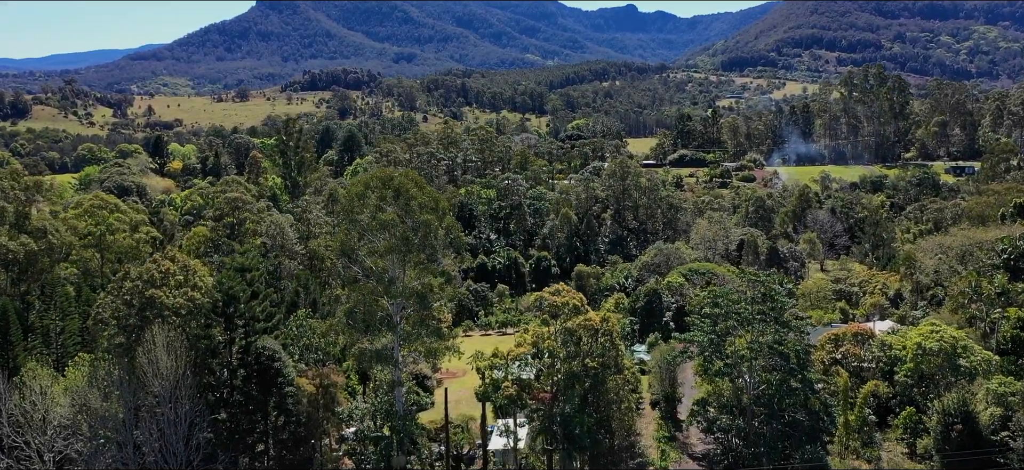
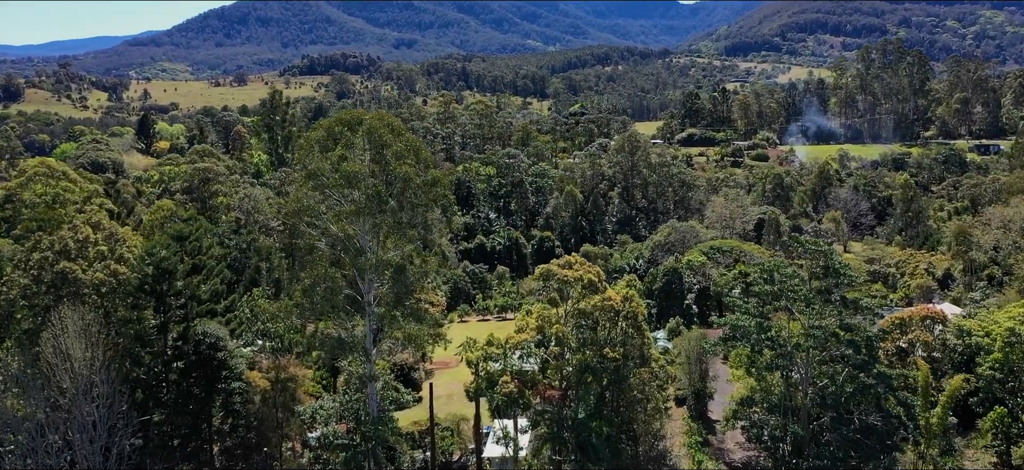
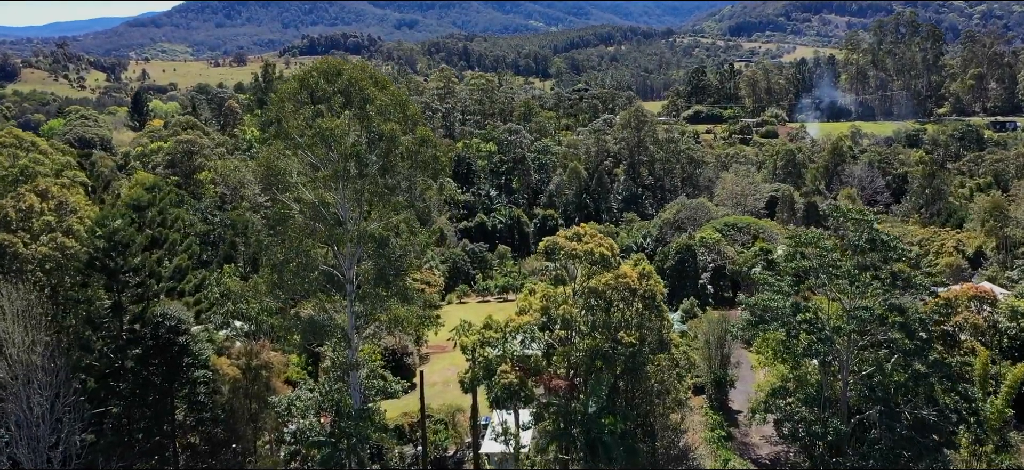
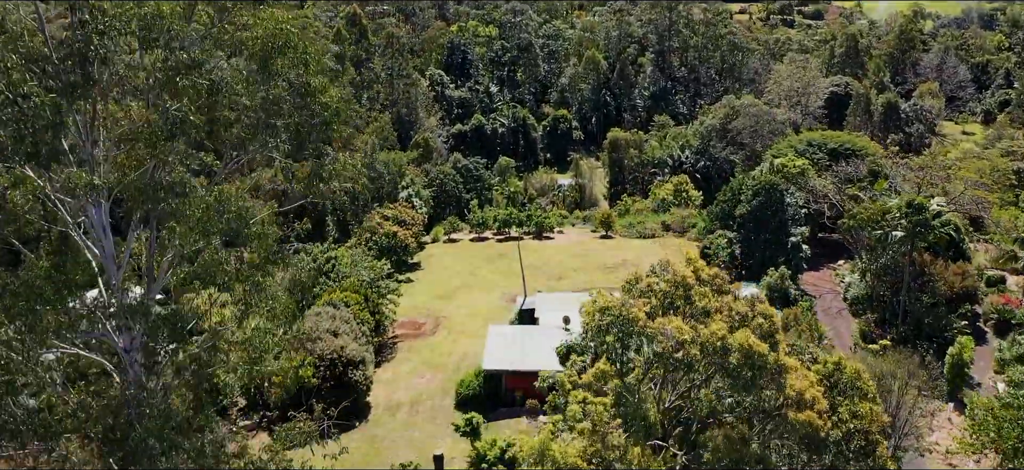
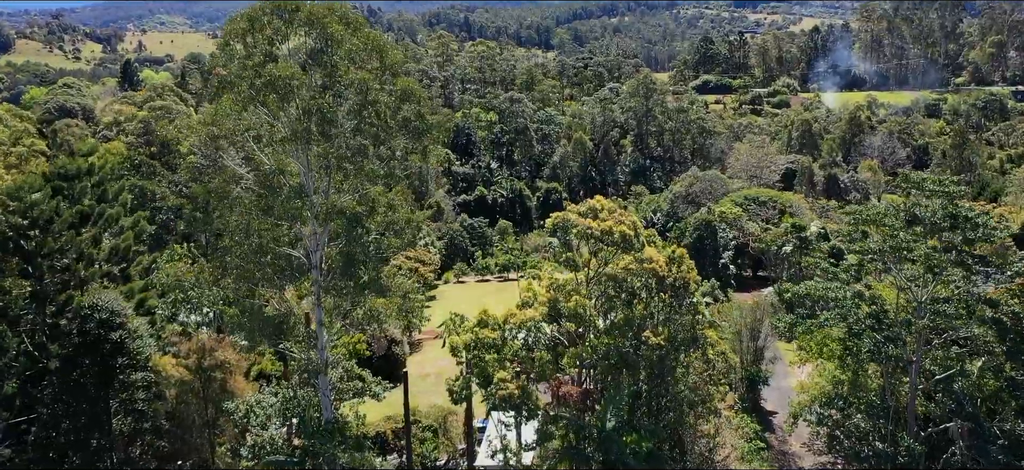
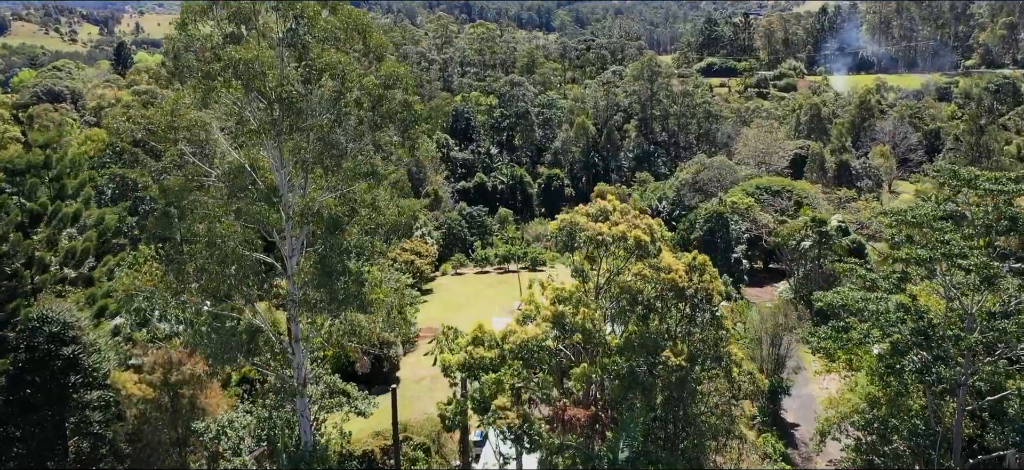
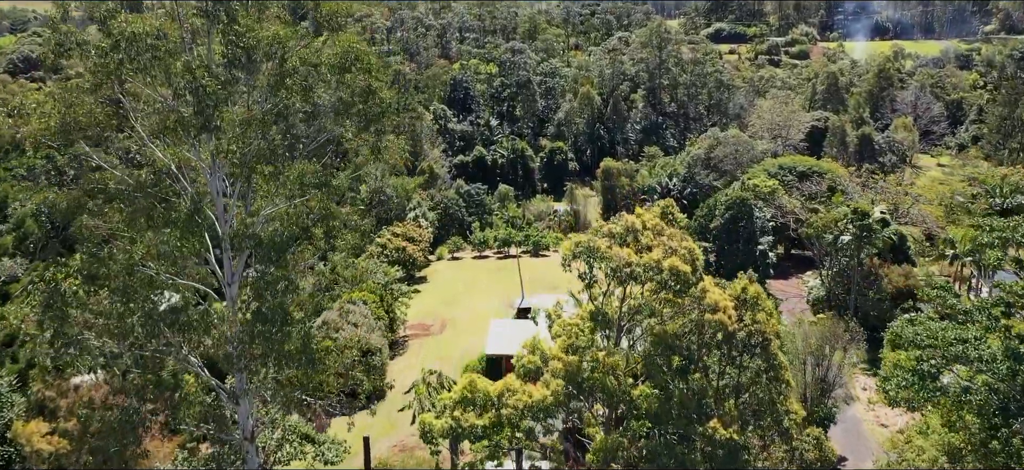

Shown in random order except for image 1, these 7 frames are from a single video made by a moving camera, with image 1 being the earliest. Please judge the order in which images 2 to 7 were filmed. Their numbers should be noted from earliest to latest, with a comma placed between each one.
2, 3, 5, 6, 7, 4
